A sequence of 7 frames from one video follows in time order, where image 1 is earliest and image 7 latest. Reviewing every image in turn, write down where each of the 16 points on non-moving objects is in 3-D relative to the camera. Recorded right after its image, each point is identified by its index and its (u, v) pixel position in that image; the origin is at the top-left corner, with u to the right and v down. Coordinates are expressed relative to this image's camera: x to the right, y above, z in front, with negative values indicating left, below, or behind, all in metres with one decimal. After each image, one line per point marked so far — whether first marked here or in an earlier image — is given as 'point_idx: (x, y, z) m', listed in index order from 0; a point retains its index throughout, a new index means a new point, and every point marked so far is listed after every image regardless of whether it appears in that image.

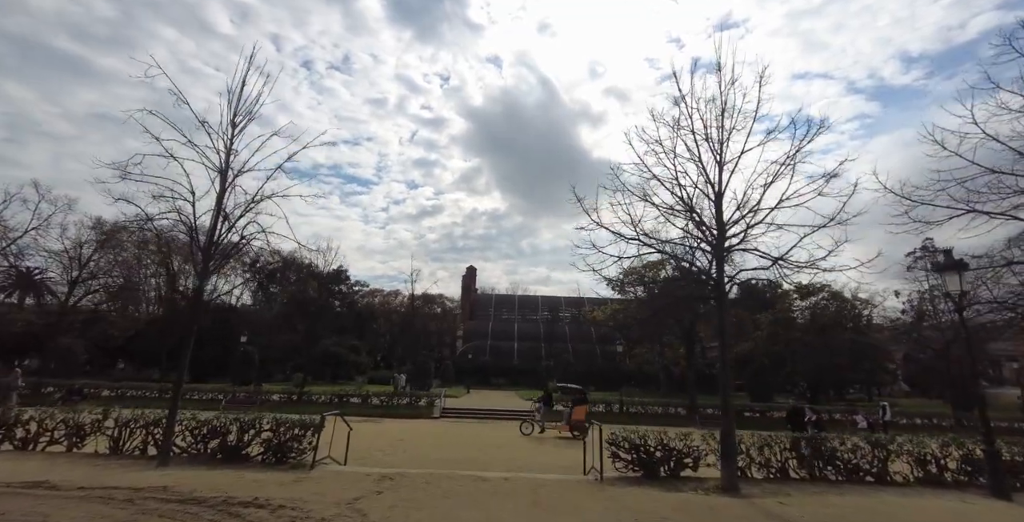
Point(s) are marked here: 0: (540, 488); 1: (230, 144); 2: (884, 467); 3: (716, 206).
0: (+0.4, -3.5, +7.5) m
1: (-5.4, +2.2, +9.4) m
2: (+5.9, -3.3, +7.7) m
3: (+3.4, +0.9, +8.1) m
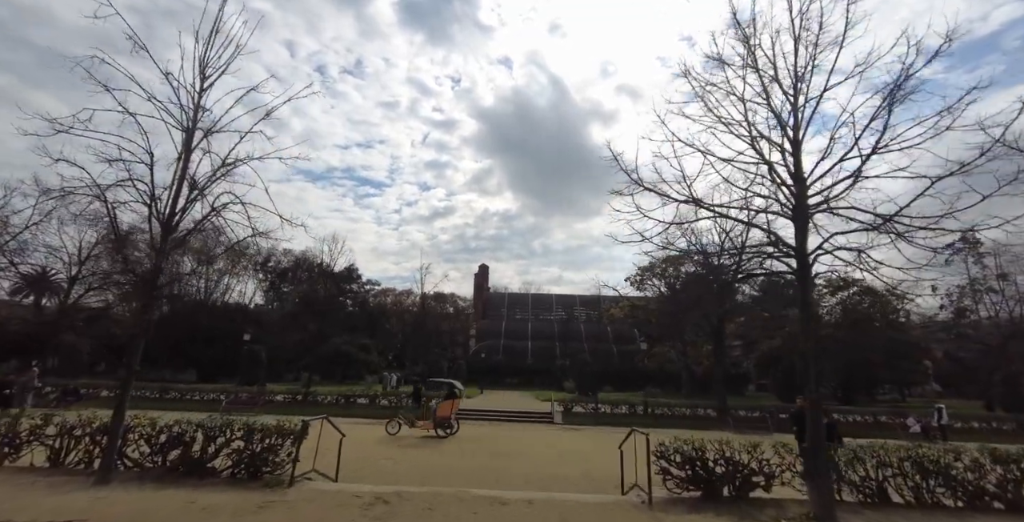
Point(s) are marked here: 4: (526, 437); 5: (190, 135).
0: (+0.7, -3.1, +5.9) m
1: (-5.1, +2.6, +8.0) m
2: (+6.2, -2.8, +6.0) m
3: (+3.7, +1.3, +6.4) m
4: (0.0, -6.2, +17.0) m
5: (-5.0, +2.0, +7.6) m
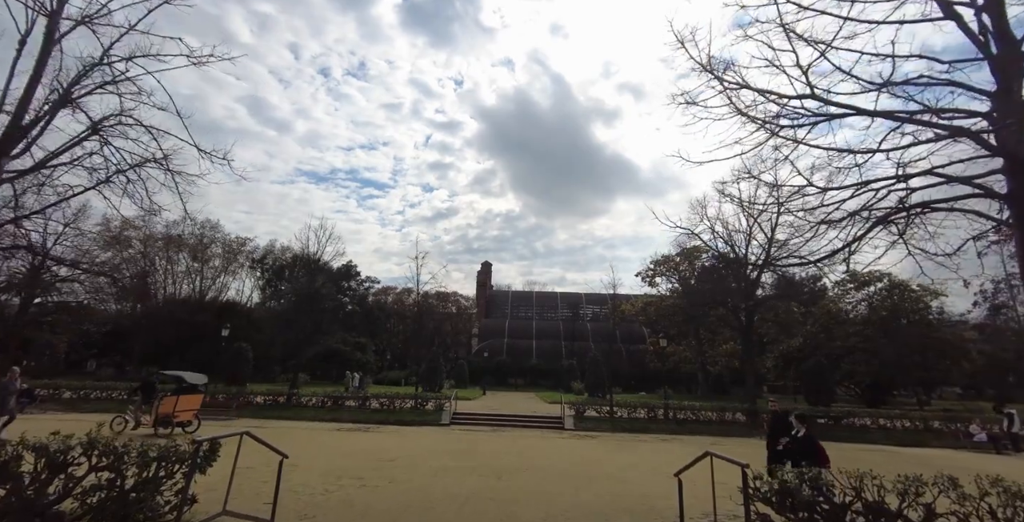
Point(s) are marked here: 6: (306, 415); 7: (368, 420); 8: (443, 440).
0: (+0.9, -2.5, +3.5) m
1: (-4.9, +3.2, +5.6) m
2: (+6.4, -2.2, +3.5) m
3: (+3.9, +2.0, +4.0) m
4: (+0.2, -5.6, +14.6) m
5: (-4.8, +2.6, +5.2) m
6: (-8.4, -6.3, +19.9) m
7: (-5.9, -6.4, +19.7) m
8: (-2.1, -5.5, +14.9) m
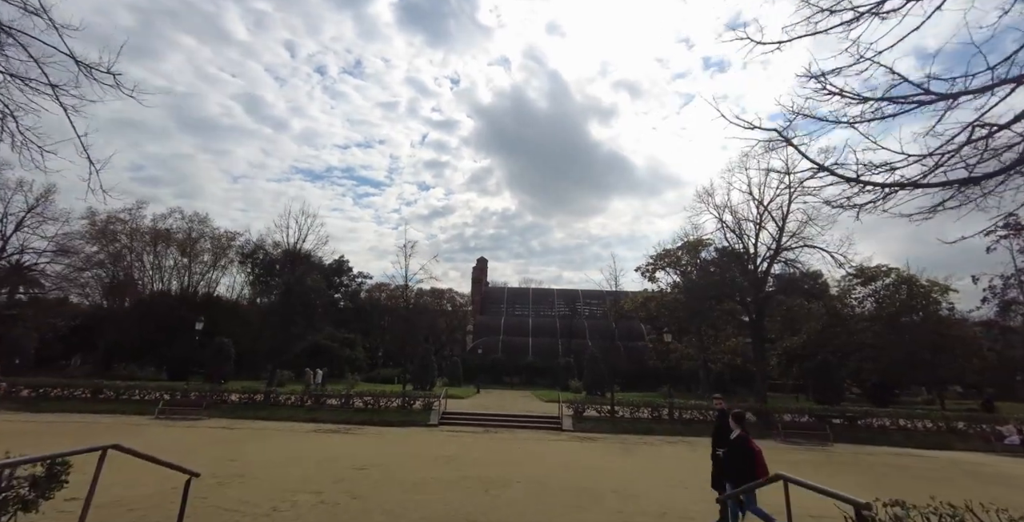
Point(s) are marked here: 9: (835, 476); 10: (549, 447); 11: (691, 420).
0: (+0.8, -2.0, +2.1) m
1: (-5.0, +3.7, +4.1) m
2: (+6.3, -1.8, +2.1) m
3: (+3.8, +2.4, +2.5) m
4: (0.0, -5.1, +13.2) m
5: (-4.9, +3.0, +3.7) m
6: (-8.6, -5.8, +18.4) m
7: (-6.1, -6.0, +18.2) m
8: (-2.2, -5.0, +13.5) m
9: (+8.3, -5.4, +12.3) m
10: (+1.2, -5.5, +14.5) m
11: (+7.3, -6.5, +19.9) m
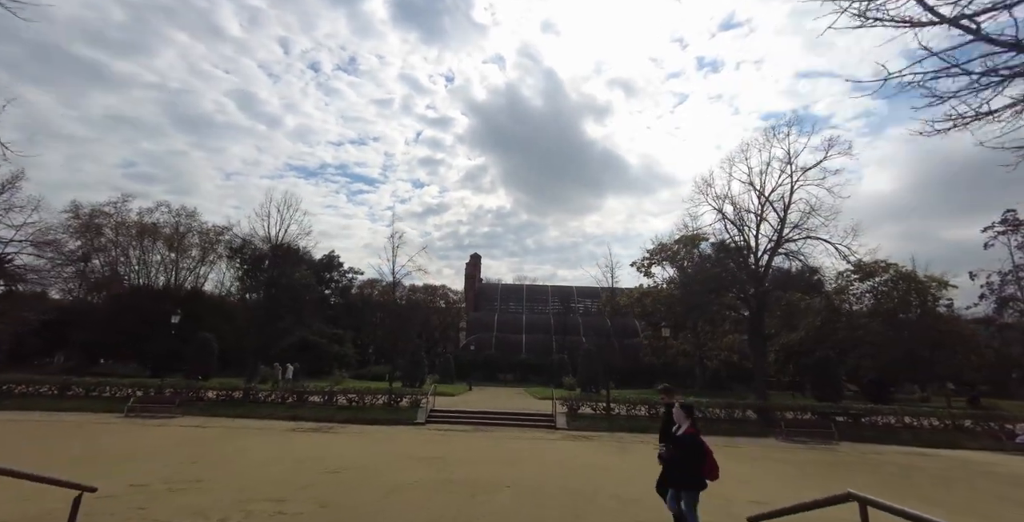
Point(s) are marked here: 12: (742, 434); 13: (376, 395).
0: (+0.7, -1.8, +1.2) m
1: (-5.2, +4.0, +3.1) m
2: (+6.2, -1.5, +1.3) m
3: (+3.7, +2.6, +1.7) m
4: (-0.2, -4.8, +12.3) m
5: (-5.0, +3.3, +2.7) m
6: (-9.0, -5.4, +17.5) m
7: (-6.4, -5.6, +17.2) m
8: (-2.5, -4.7, +12.6) m
9: (+8.0, -5.1, +11.6) m
10: (+0.9, -5.2, +13.7) m
11: (+7.0, -6.1, +19.2) m
12: (+8.5, -6.4, +18.2) m
13: (-5.3, -5.2, +19.0) m
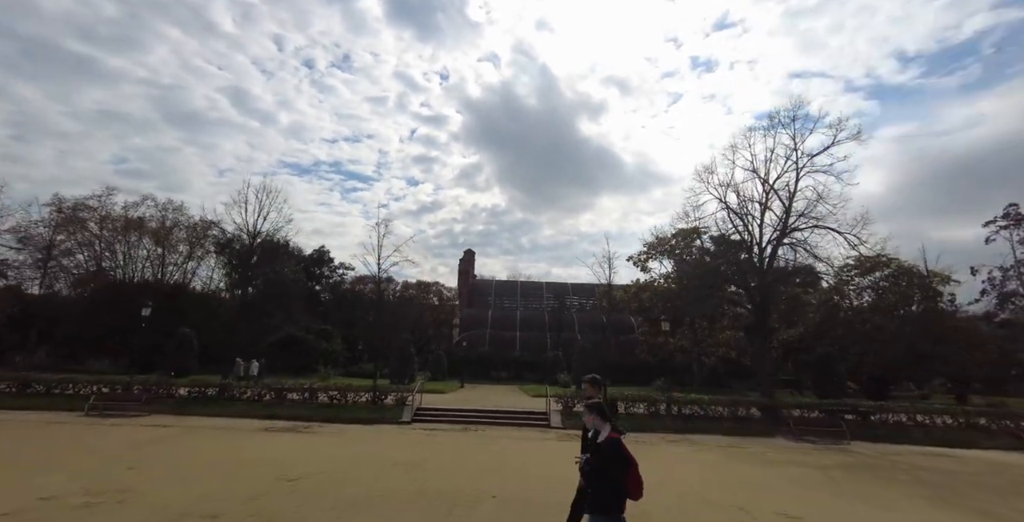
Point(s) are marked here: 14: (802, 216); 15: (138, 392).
0: (+0.6, -1.4, +0.1) m
1: (-5.3, +4.3, +2.0) m
2: (+6.1, -1.2, +0.3) m
3: (+3.6, +3.0, +0.7) m
4: (-0.5, -4.4, +11.2) m
5: (-5.1, +3.7, +1.6) m
6: (-9.2, -5.0, +16.3) m
7: (-6.7, -5.2, +16.1) m
8: (-2.7, -4.3, +11.5) m
9: (+7.8, -4.7, +10.6) m
10: (+0.7, -4.8, +12.7) m
11: (+6.7, -5.7, +18.2) m
12: (+8.3, -6.0, +17.2) m
13: (-5.6, -4.8, +17.8) m
14: (+11.7, +1.8, +19.7) m
15: (-12.7, -4.5, +16.6) m
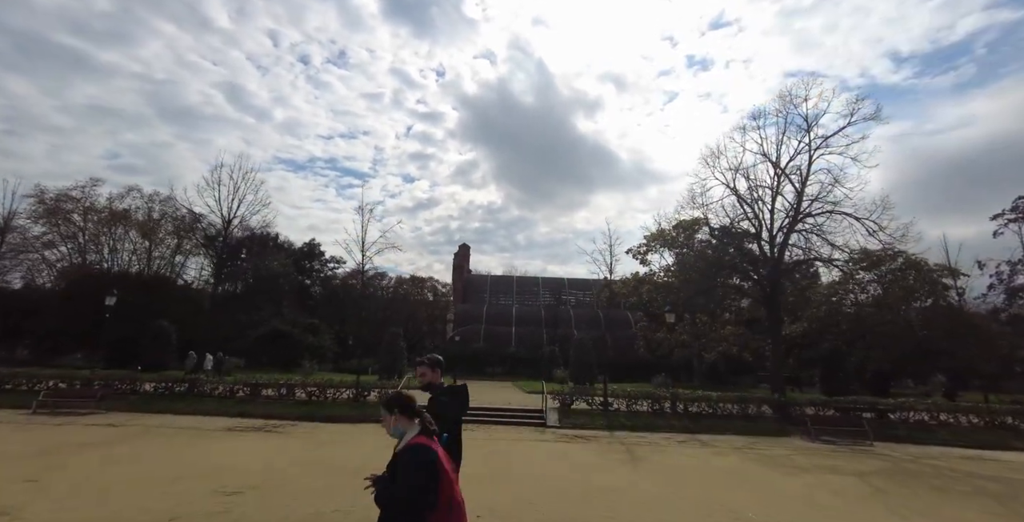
0: (+0.6, -1.1, -1.2) m
1: (-5.3, +4.7, +0.6) m
2: (+6.0, -0.9, -1.0) m
3: (+3.6, +3.3, -0.7) m
4: (-0.6, -4.0, +9.9) m
5: (-5.2, +4.1, +0.2) m
6: (-9.4, -4.5, +14.9) m
7: (-6.9, -4.7, +14.8) m
8: (-2.9, -3.9, +10.2) m
9: (+7.7, -4.3, +9.4) m
10: (+0.5, -4.4, +11.4) m
11: (+6.4, -5.3, +16.9) m
12: (+8.0, -5.6, +16.0) m
13: (-5.8, -4.3, +16.5) m
14: (+11.5, +2.3, +18.5) m
15: (-12.9, -3.9, +15.2) m
